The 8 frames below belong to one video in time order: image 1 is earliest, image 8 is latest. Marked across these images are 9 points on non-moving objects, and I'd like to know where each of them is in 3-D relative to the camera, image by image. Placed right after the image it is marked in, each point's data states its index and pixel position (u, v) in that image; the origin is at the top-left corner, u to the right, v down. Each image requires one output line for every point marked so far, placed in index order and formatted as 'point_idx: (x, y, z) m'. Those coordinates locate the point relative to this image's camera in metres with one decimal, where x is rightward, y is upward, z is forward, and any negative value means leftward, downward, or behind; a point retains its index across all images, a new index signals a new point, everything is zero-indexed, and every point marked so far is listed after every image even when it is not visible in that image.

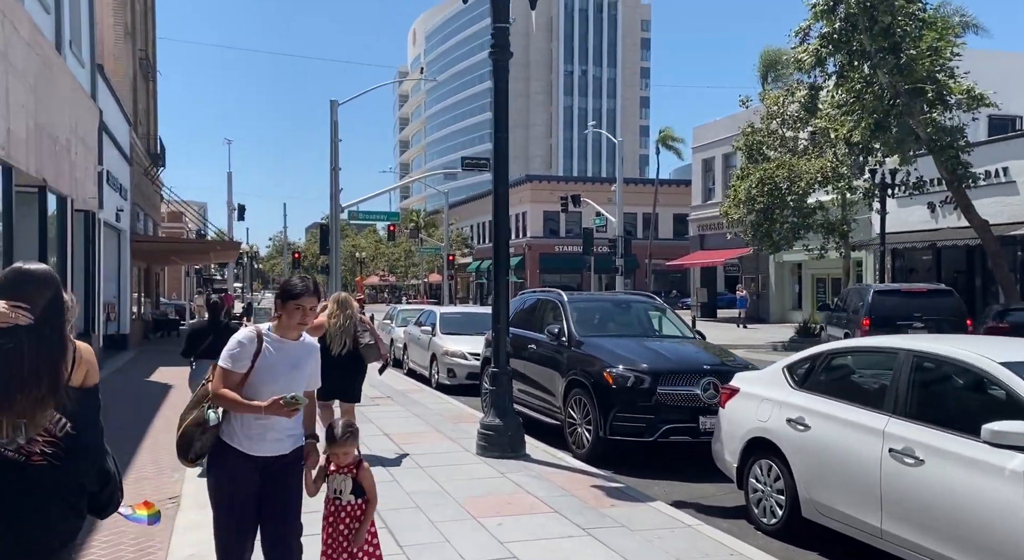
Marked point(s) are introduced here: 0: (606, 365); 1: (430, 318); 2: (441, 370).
0: (+0.9, -0.8, +8.7) m
1: (-1.5, -0.7, +16.6) m
2: (-1.1, -1.5, +14.8) m
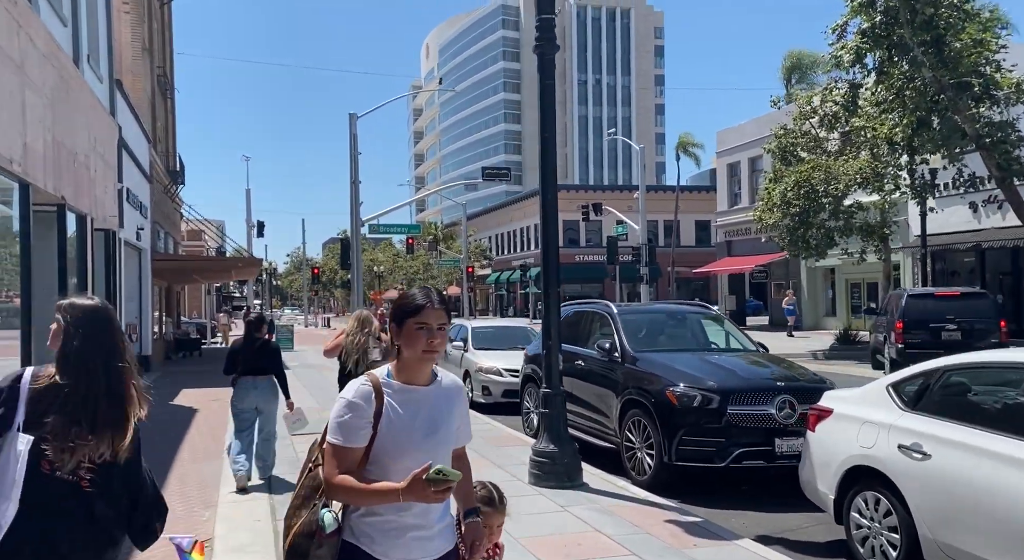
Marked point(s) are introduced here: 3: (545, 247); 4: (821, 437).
0: (+1.4, -0.9, +7.9) m
1: (-0.9, -0.9, +15.9) m
2: (-0.5, -1.7, +14.1) m
3: (+0.3, +0.3, +7.8) m
4: (+2.1, -1.1, +6.1) m
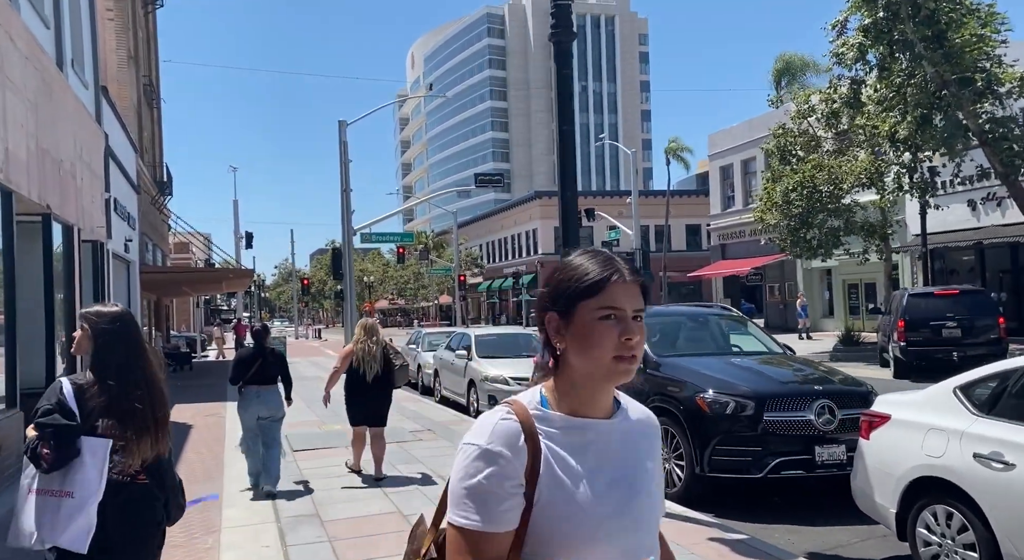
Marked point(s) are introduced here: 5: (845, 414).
0: (+1.6, -0.9, +7.5) m
1: (-0.8, -1.1, +15.4) m
2: (-0.4, -1.8, +13.7) m
3: (+0.5, +0.3, +7.3) m
4: (+2.3, -1.1, +5.6) m
5: (+2.7, -1.1, +7.2) m
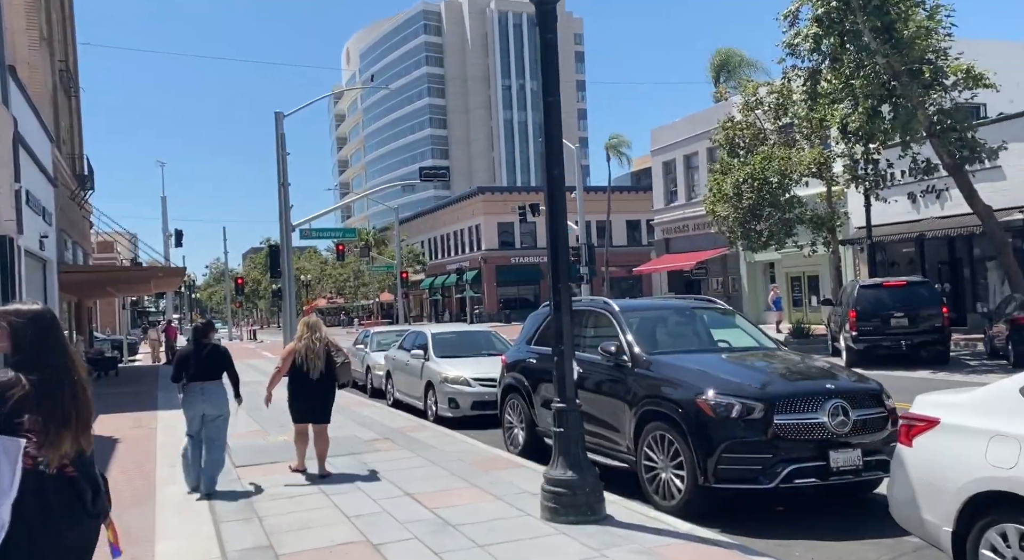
0: (+1.4, -0.9, +6.8) m
1: (-1.5, -1.0, +14.5) m
2: (-1.0, -1.8, +12.8) m
3: (+0.3, +0.4, +6.5) m
4: (+2.3, -1.0, +5.0) m
5: (+2.6, -1.0, +6.6) m
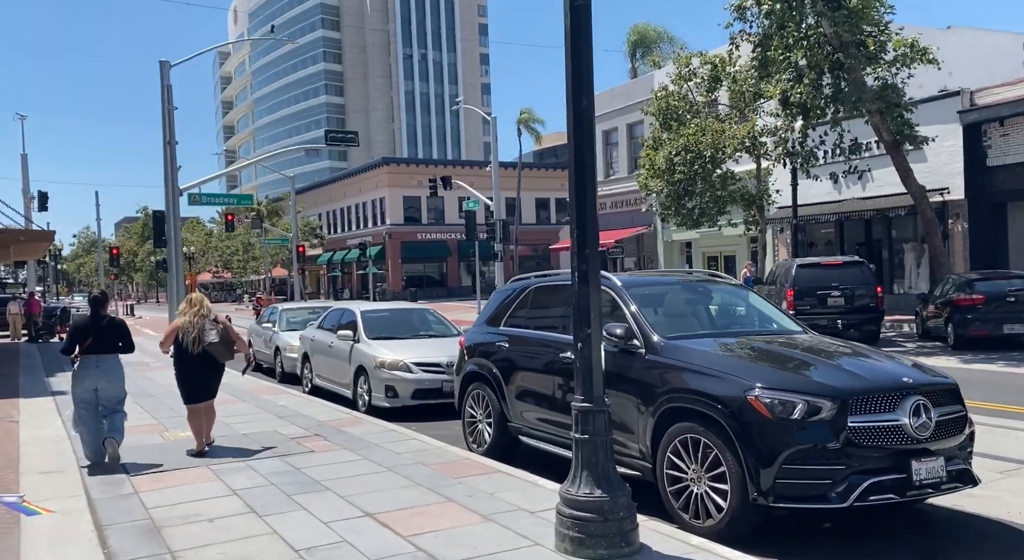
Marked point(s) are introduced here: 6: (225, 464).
0: (+1.5, -0.7, +5.4) m
1: (-2.5, -0.5, +12.8) m
2: (-1.7, -1.4, +11.1) m
3: (+0.4, +0.6, +5.0) m
4: (+2.6, -0.8, +3.8) m
5: (+2.6, -0.8, +5.4) m
6: (-2.6, -1.7, +8.0) m
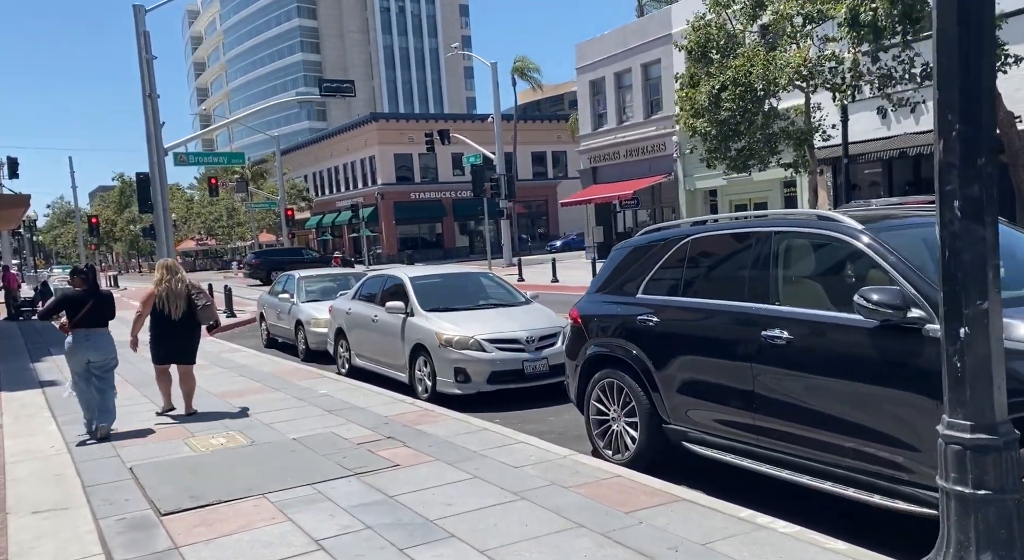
0: (+2.6, -0.4, +3.4) m
1: (-1.5, -0.1, +10.6) m
2: (-0.7, -0.9, +9.0) m
3: (+1.5, +0.8, +2.9) m
4: (+3.7, -0.6, +1.7) m
5: (+3.8, -0.5, +3.4) m
6: (-1.5, -1.4, +5.9) m
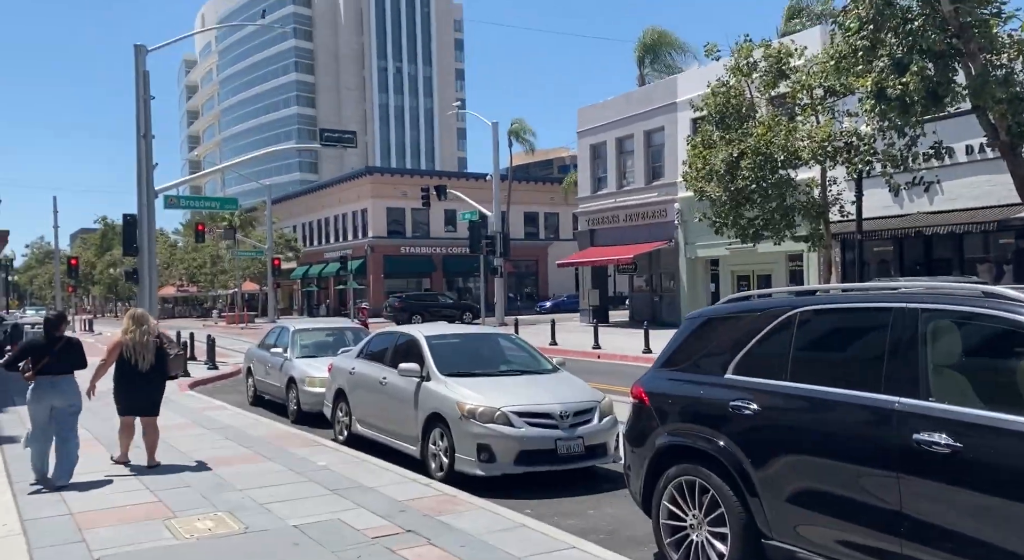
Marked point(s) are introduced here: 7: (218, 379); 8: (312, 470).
0: (+3.0, -0.8, +2.3) m
1: (-1.2, -0.7, +9.5) m
2: (-0.4, -1.5, +7.9) m
3: (+2.0, +0.5, +1.9) m
4: (+4.2, -0.9, +0.7) m
5: (+4.2, -0.9, +2.3) m
6: (-1.2, -1.8, +4.7) m
7: (-6.0, -2.0, +18.0) m
8: (-1.9, -1.8, +8.5) m
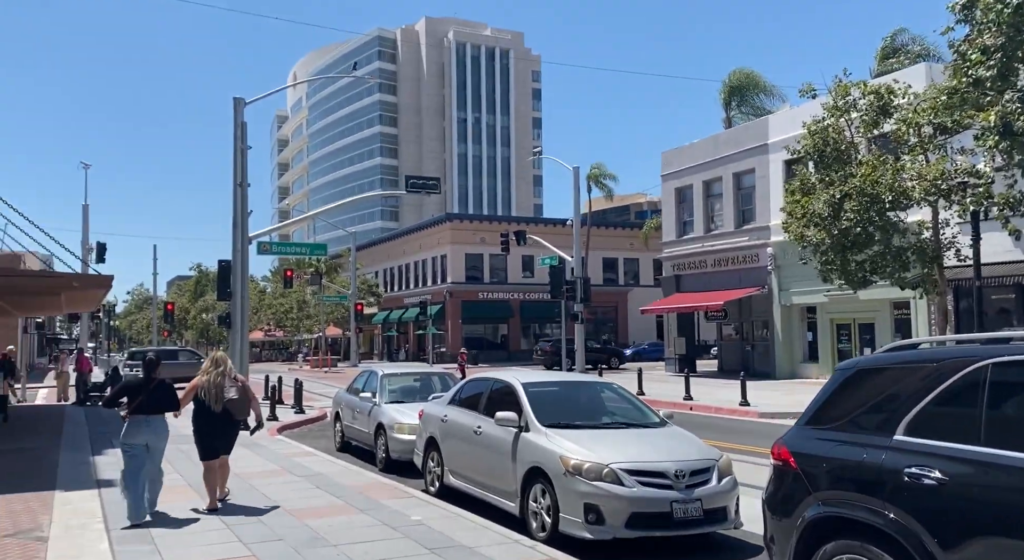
0: (+3.5, -0.8, +1.4) m
1: (-0.1, -1.2, +8.9) m
2: (+0.5, -1.9, +7.2) m
3: (+2.4, +0.5, +1.2) m
4: (+4.5, -0.9, -0.3) m
5: (+4.7, -1.0, +1.3) m
6: (-0.5, -2.0, +4.1) m
7: (-4.2, -2.9, +17.7) m
8: (-0.9, -2.2, +7.9) m
